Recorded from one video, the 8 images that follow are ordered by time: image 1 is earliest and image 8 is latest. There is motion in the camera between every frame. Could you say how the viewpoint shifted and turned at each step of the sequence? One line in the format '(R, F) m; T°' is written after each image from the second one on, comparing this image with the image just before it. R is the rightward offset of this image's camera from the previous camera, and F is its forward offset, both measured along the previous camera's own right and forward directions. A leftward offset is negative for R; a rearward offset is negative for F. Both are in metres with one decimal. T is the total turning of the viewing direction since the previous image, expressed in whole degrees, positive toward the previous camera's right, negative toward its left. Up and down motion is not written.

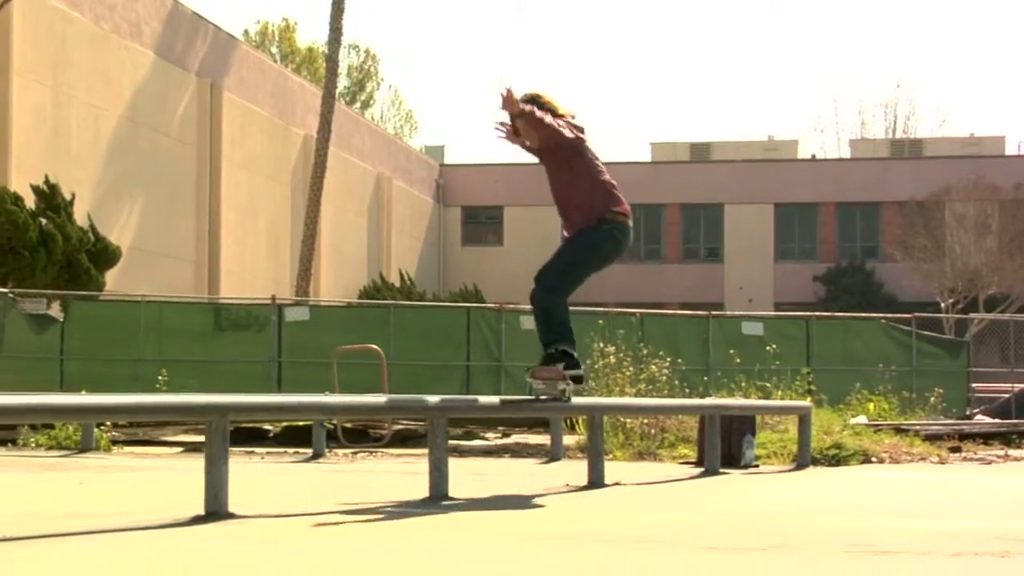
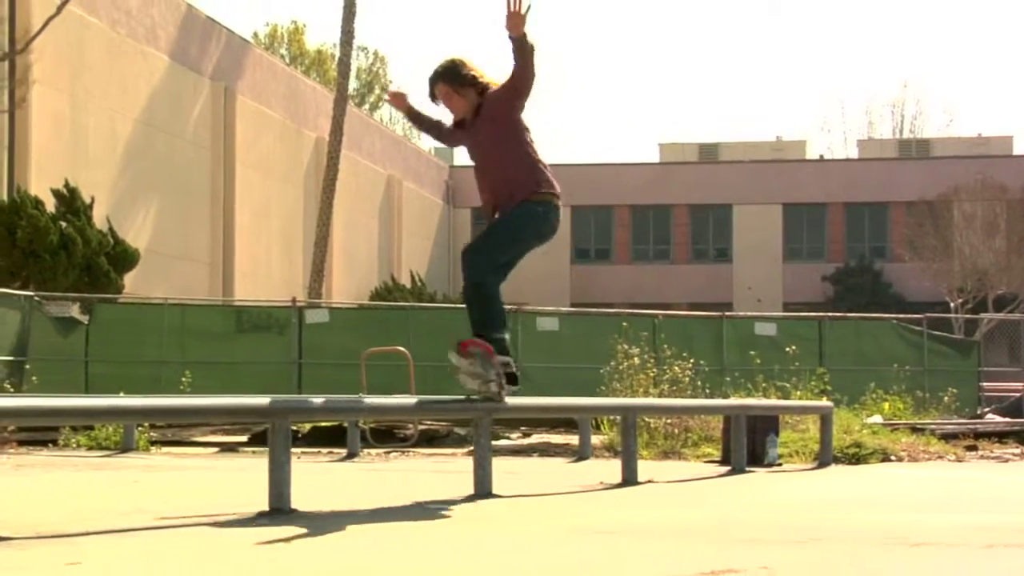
(-0.2, -0.3) m; 0°
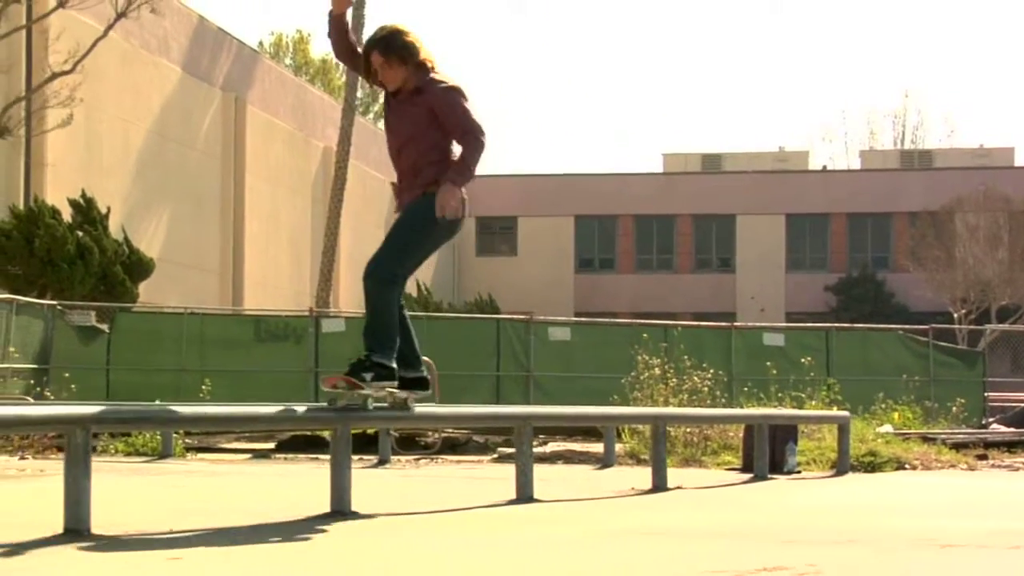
(-0.2, -0.3) m; 0°
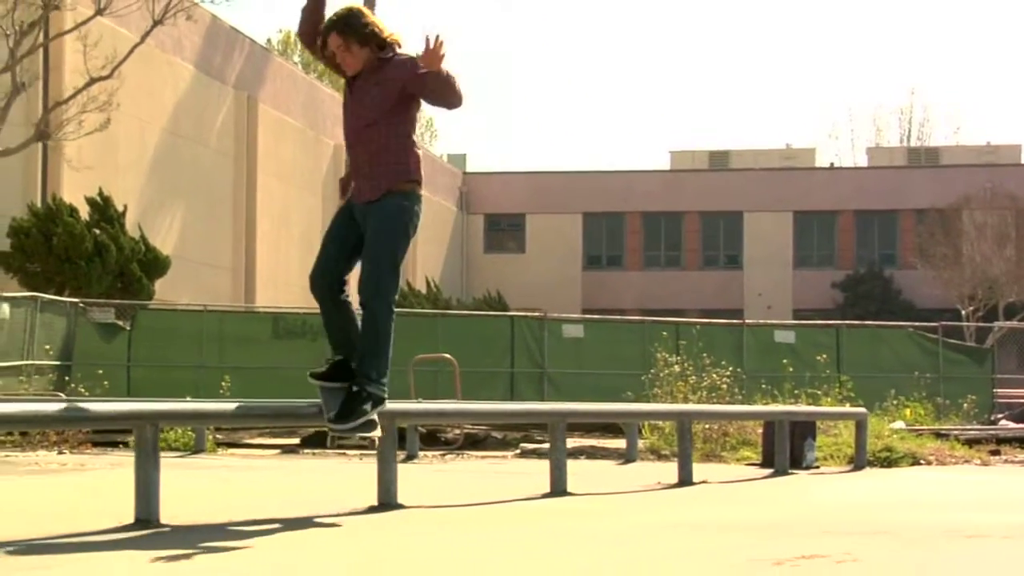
(-0.2, -0.3) m; 0°
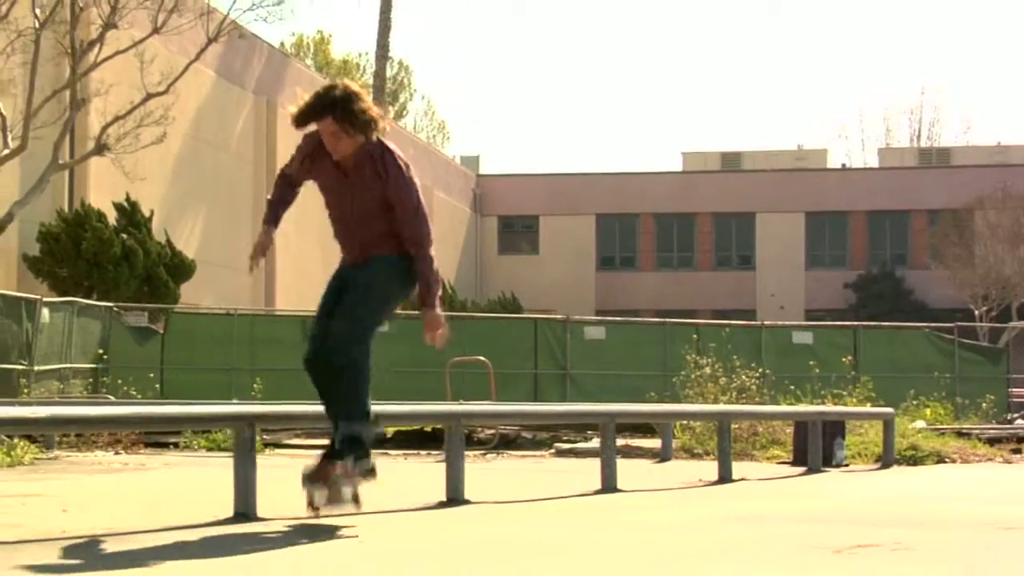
(-0.2, -0.4) m; 0°
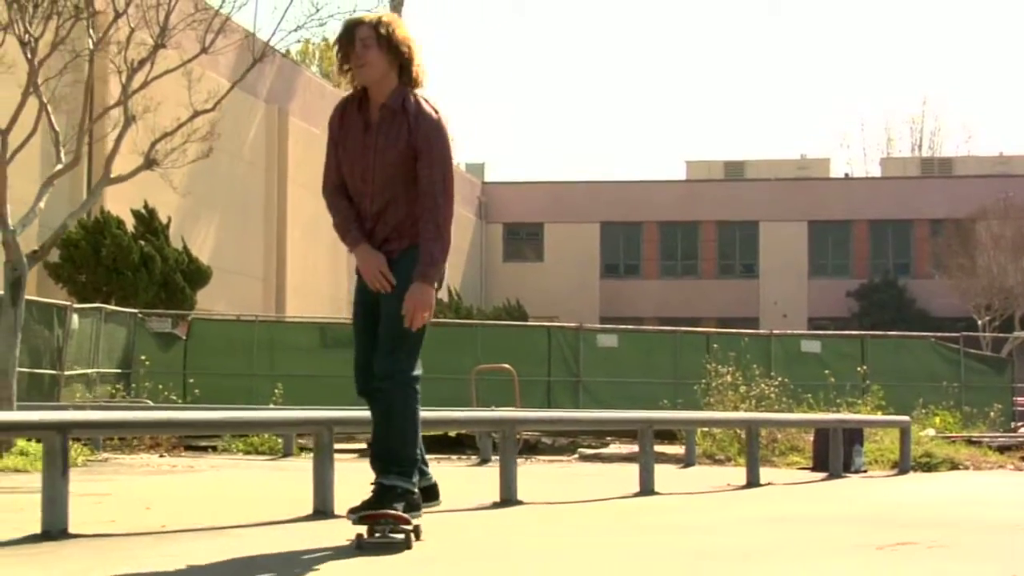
(-0.3, -0.4) m; 0°
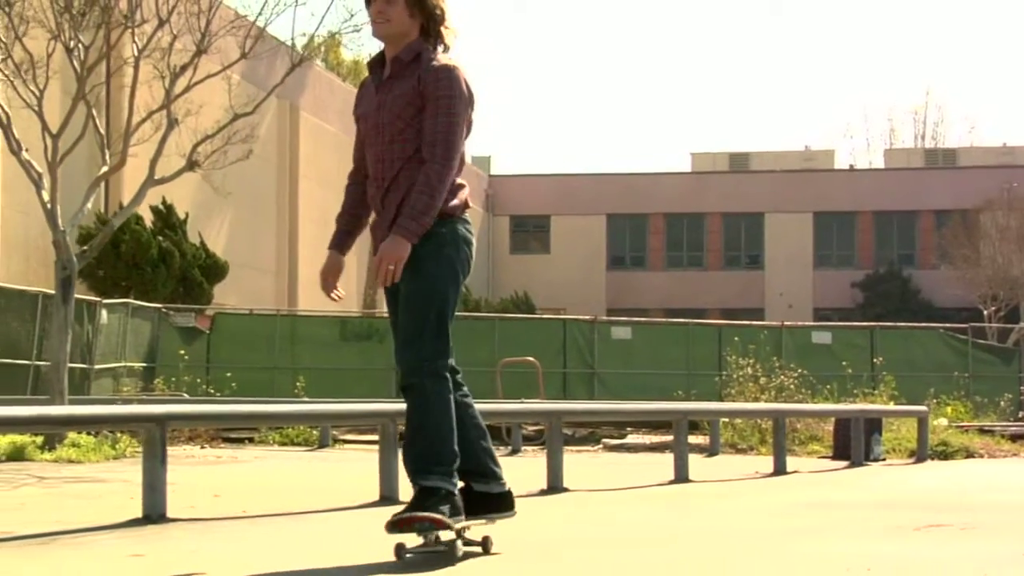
(-0.2, -0.4) m; 0°
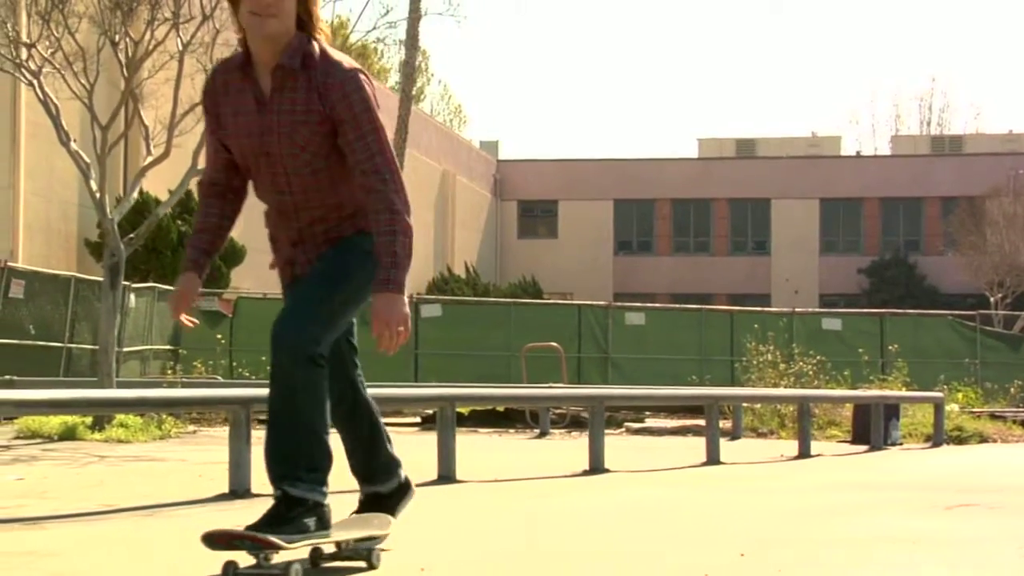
(-0.2, -0.4) m; 0°
